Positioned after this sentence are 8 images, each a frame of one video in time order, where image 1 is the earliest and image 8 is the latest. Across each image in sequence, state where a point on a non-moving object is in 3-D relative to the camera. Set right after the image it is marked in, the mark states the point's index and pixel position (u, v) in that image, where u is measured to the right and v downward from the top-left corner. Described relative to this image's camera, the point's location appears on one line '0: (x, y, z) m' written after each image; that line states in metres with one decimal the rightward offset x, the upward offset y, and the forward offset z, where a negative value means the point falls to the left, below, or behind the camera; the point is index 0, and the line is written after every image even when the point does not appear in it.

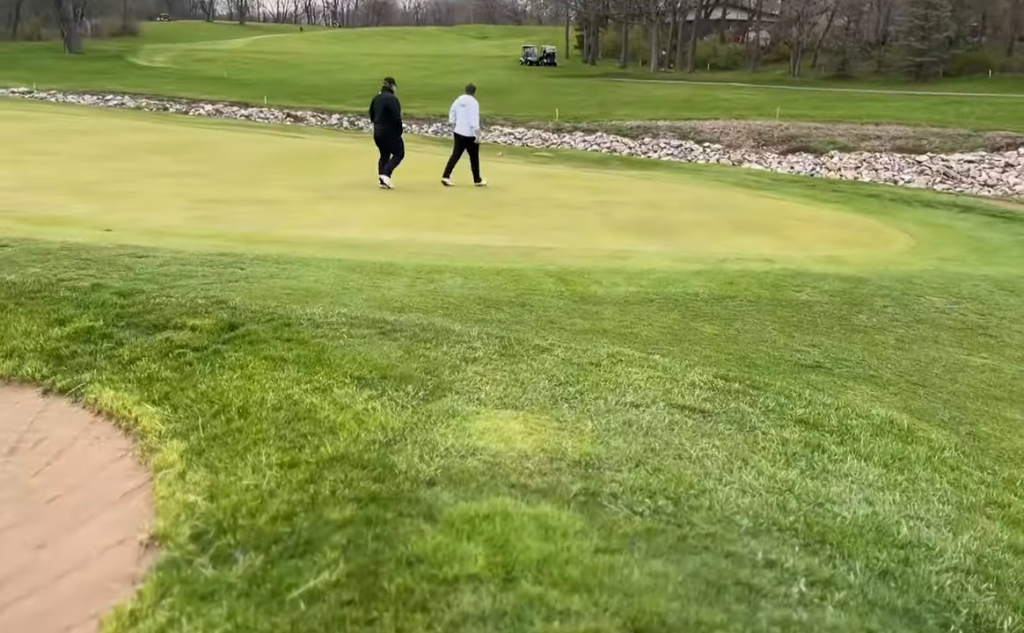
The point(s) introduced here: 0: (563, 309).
0: (+0.4, +0.1, +6.5) m
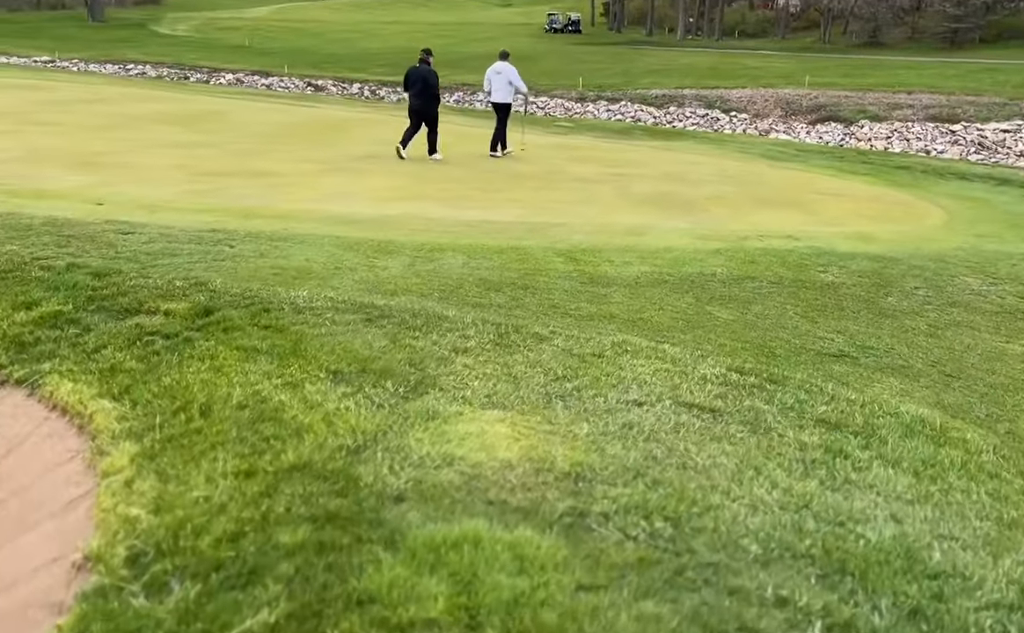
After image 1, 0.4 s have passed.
0: (+0.4, +0.2, +6.1) m
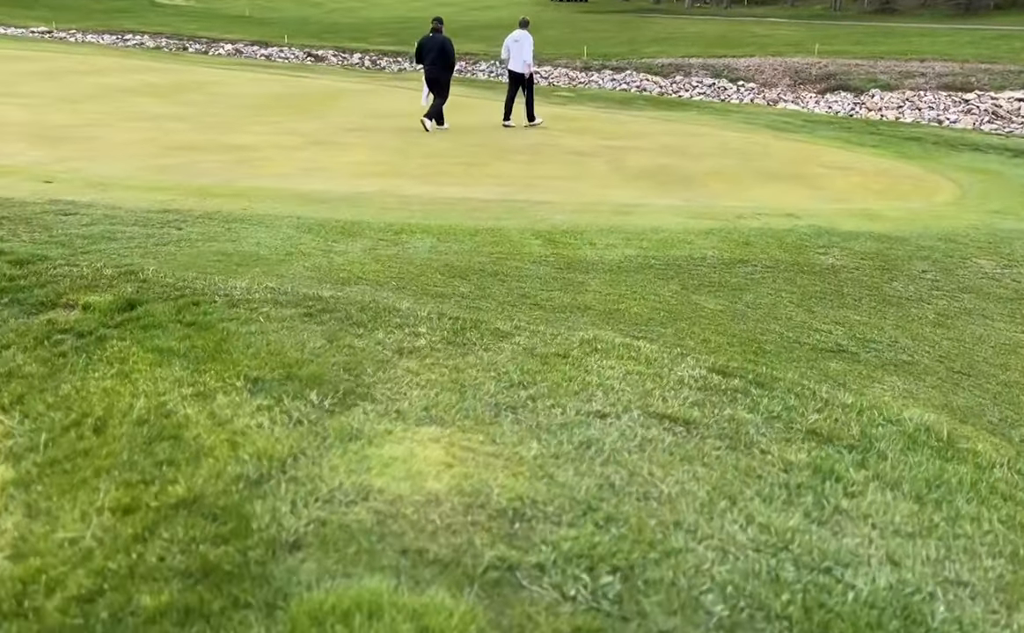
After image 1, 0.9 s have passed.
0: (+0.2, +0.2, +5.6) m
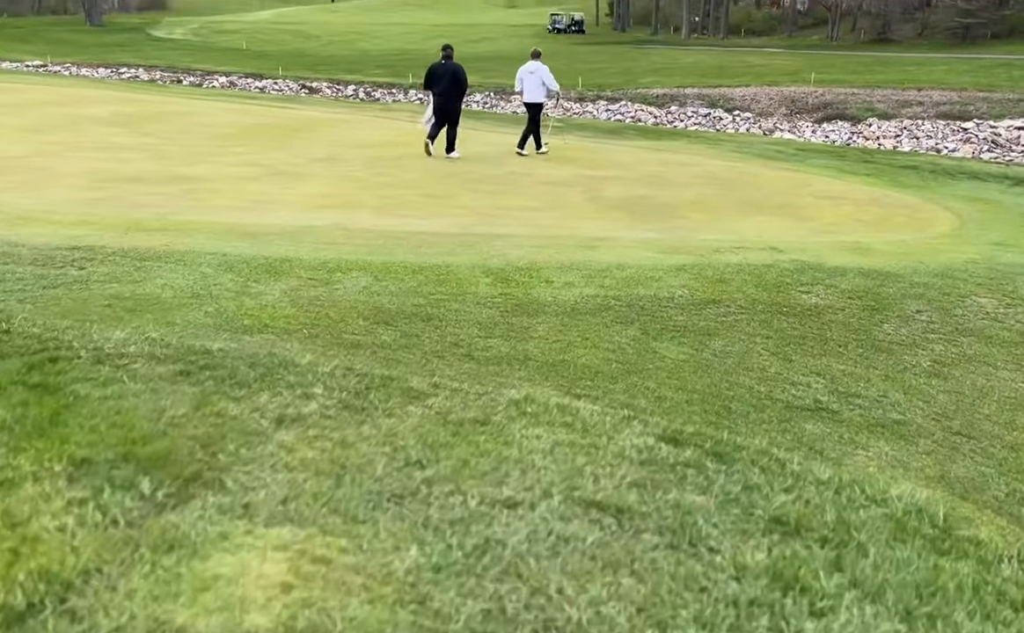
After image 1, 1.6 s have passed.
0: (-0.1, 0.0, +4.9) m
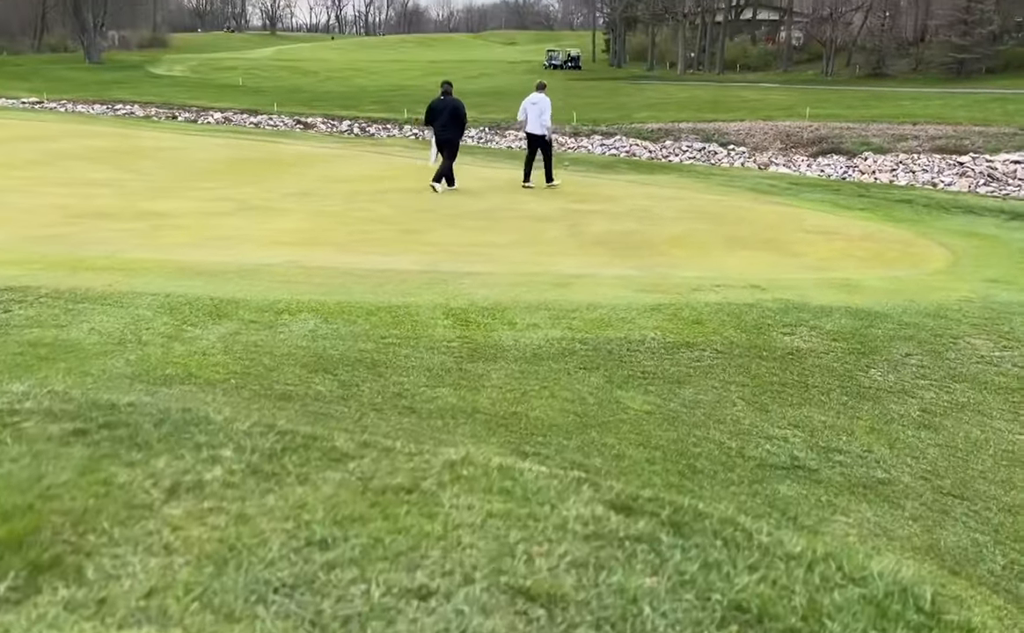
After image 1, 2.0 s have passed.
0: (-0.4, -0.3, +4.5) m
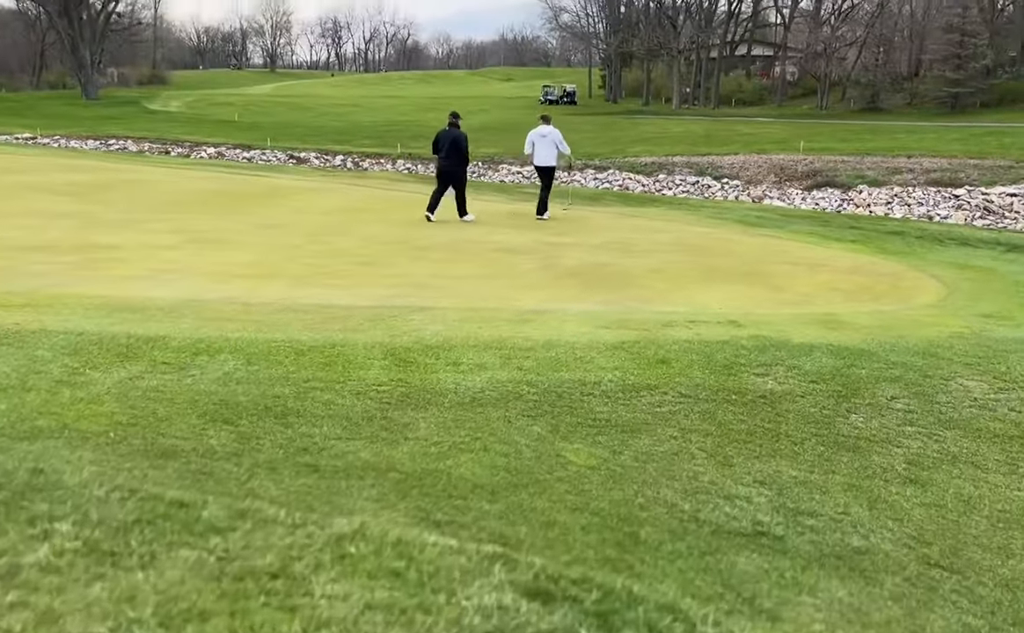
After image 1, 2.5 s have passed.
0: (-0.7, -0.4, +4.0) m
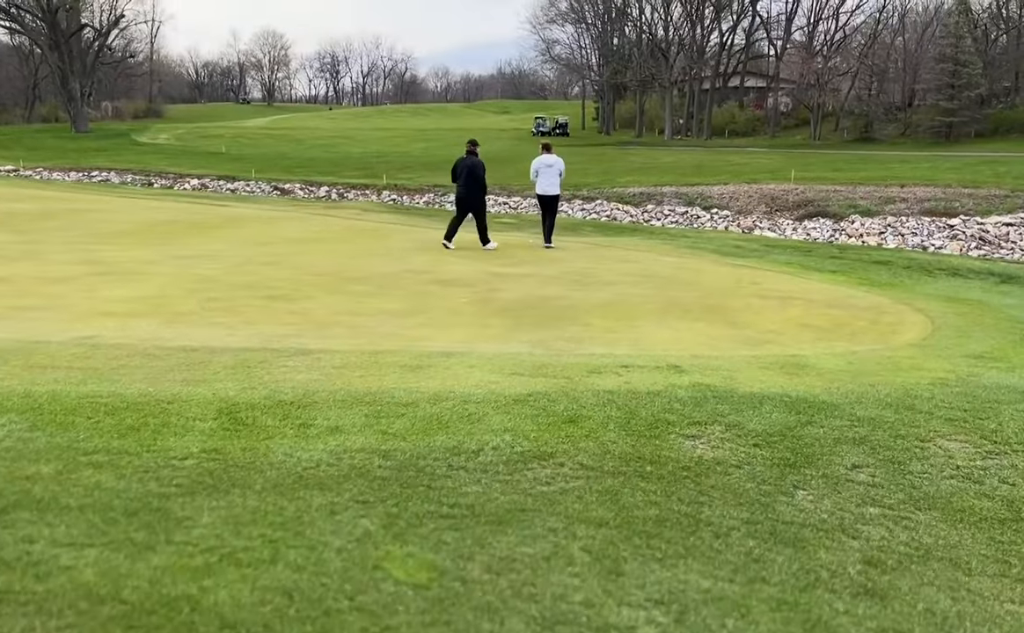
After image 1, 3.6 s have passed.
0: (-1.3, -0.6, +3.0) m
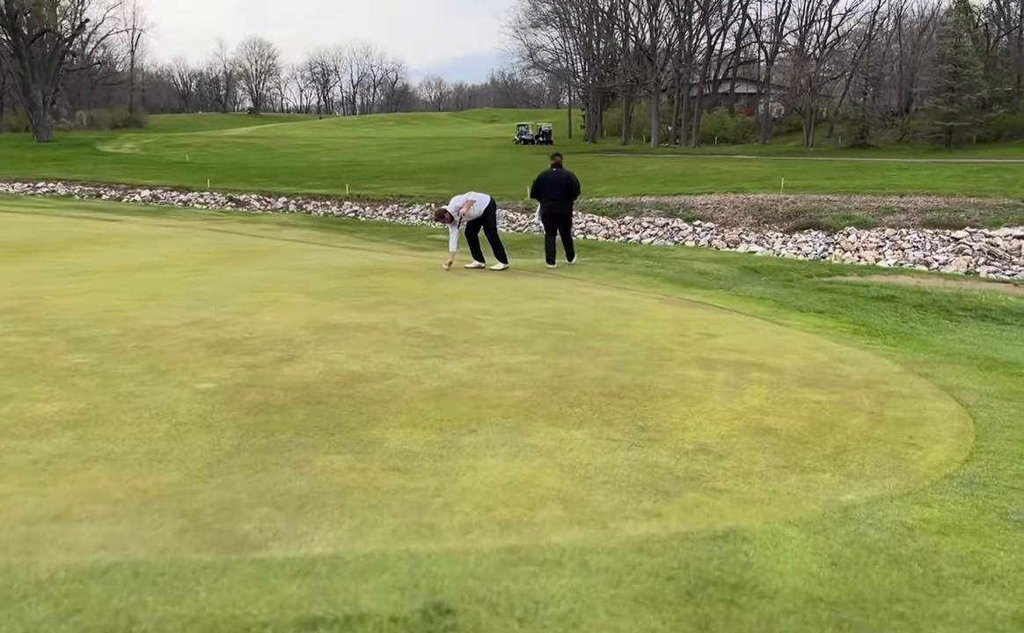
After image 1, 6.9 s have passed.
0: (-2.4, -1.1, -0.2) m
